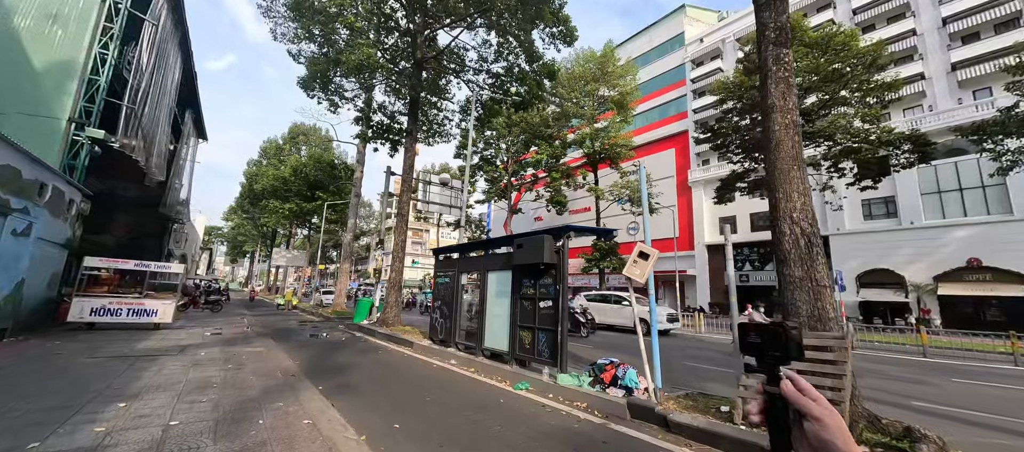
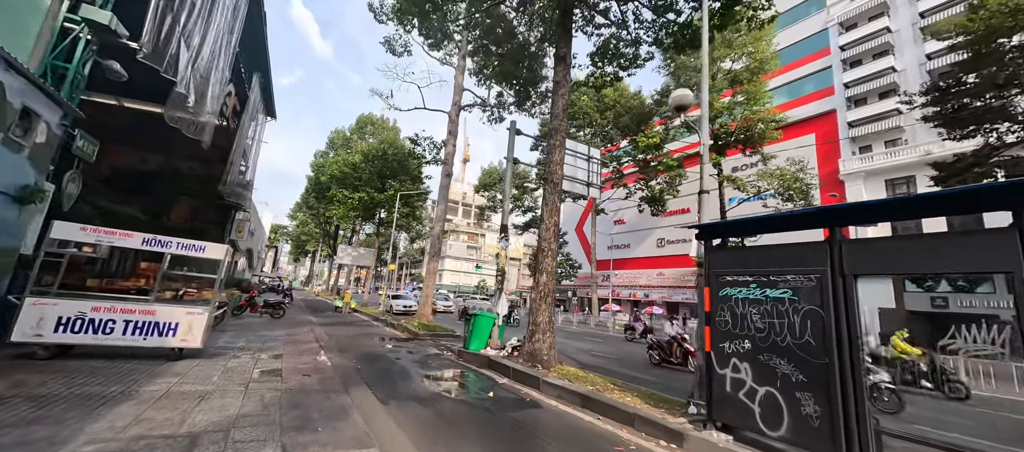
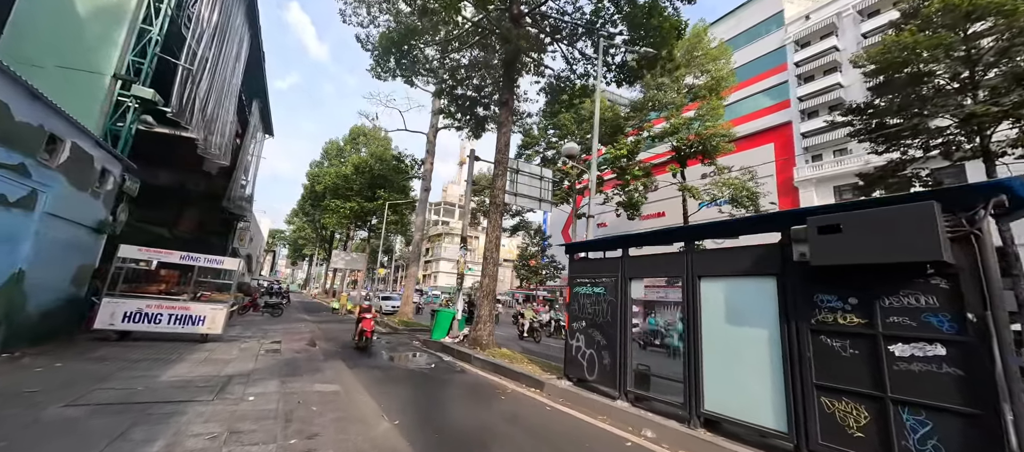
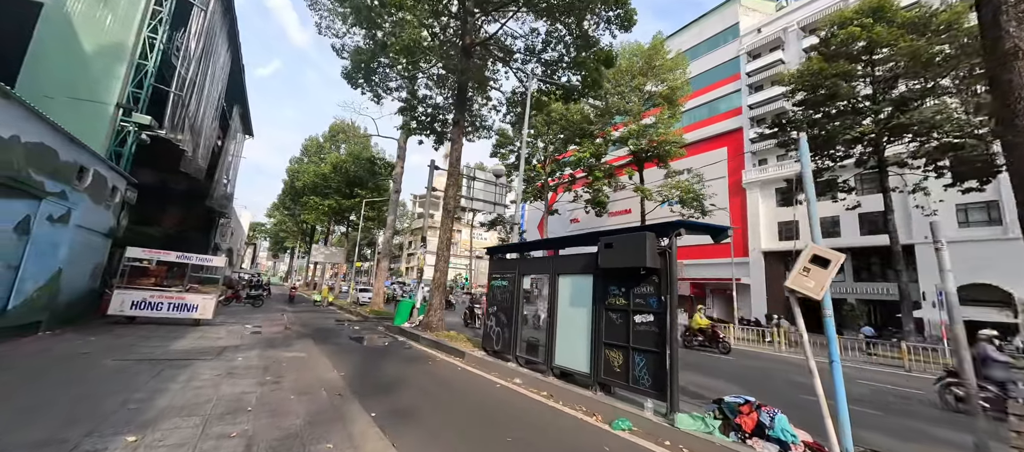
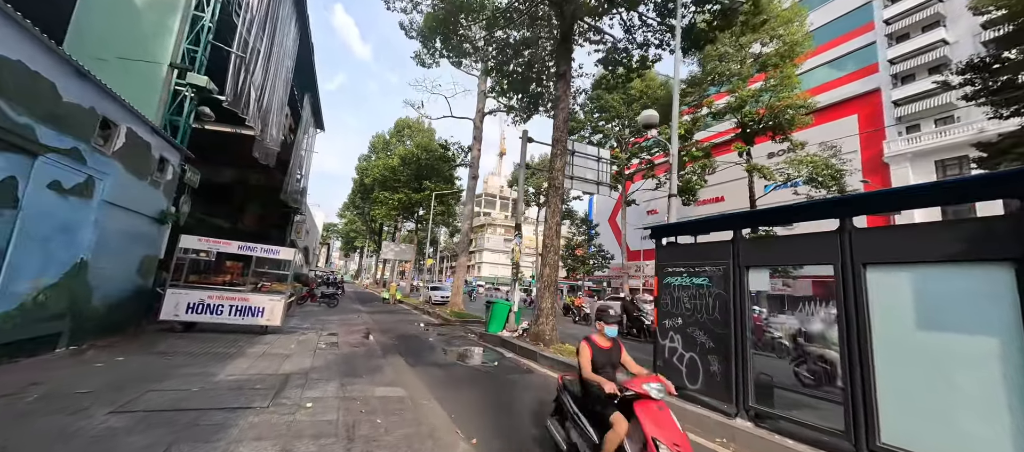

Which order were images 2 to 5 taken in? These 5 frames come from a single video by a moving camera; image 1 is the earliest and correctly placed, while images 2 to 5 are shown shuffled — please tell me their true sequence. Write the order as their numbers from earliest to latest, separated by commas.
4, 3, 5, 2
